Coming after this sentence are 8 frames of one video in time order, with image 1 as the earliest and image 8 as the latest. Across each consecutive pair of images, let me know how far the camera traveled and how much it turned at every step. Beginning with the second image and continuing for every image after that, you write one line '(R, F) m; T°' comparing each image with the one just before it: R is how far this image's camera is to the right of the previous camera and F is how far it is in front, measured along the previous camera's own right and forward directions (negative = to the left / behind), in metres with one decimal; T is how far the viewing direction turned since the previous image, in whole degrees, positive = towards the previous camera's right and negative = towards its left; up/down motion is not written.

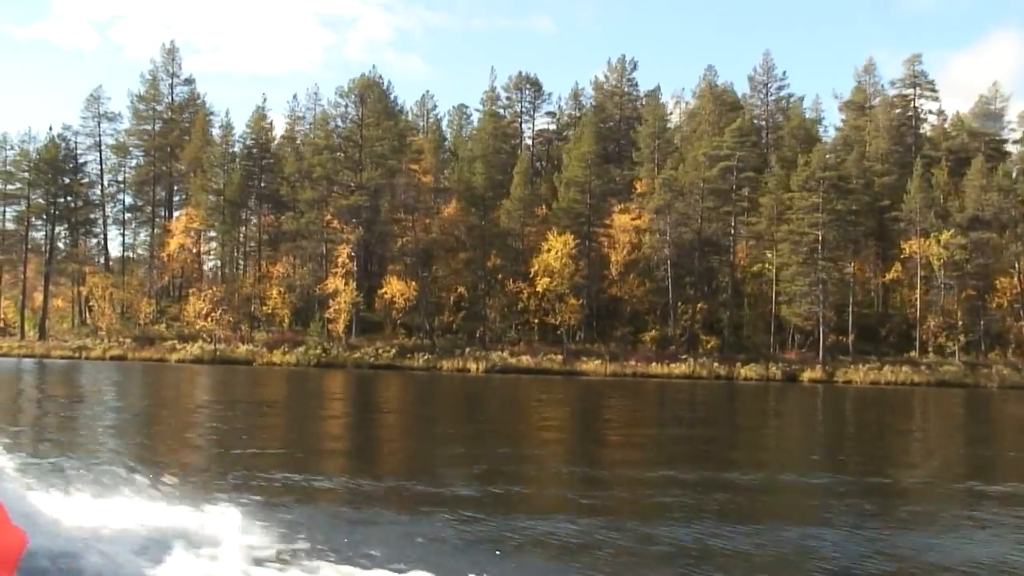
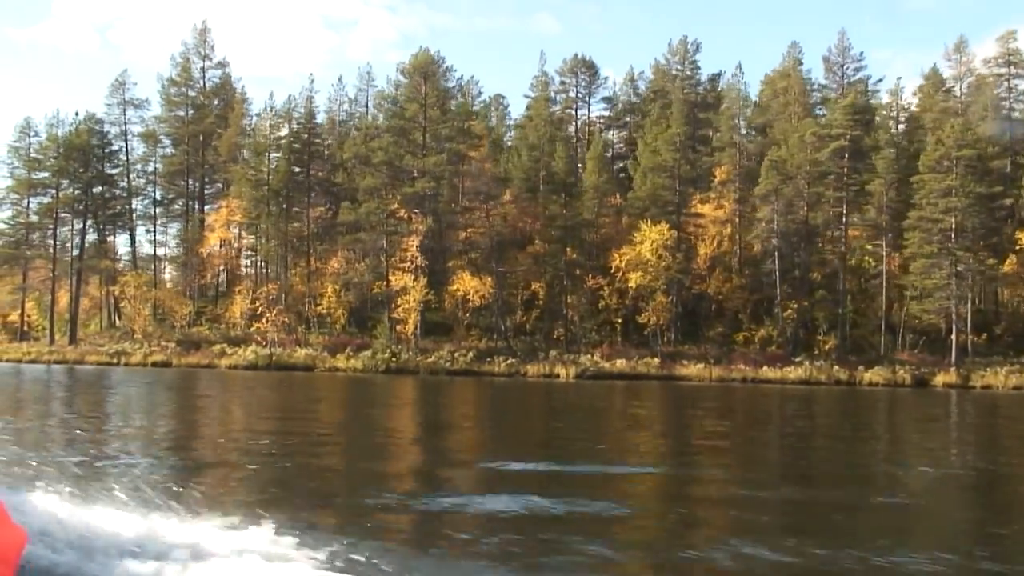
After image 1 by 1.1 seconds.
(-4.3, +5.8) m; 0°
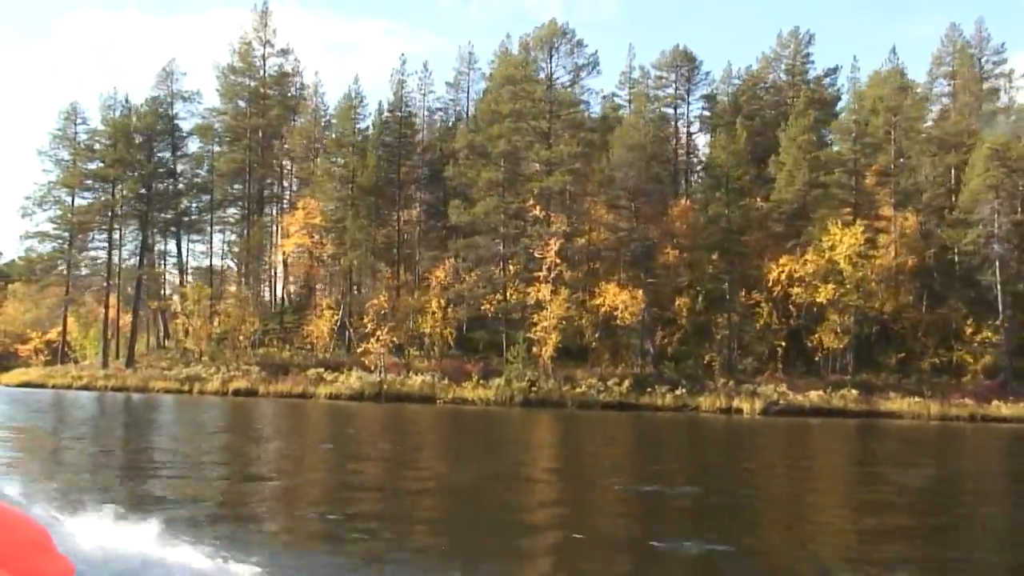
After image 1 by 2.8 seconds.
(-6.5, +8.9) m; 0°
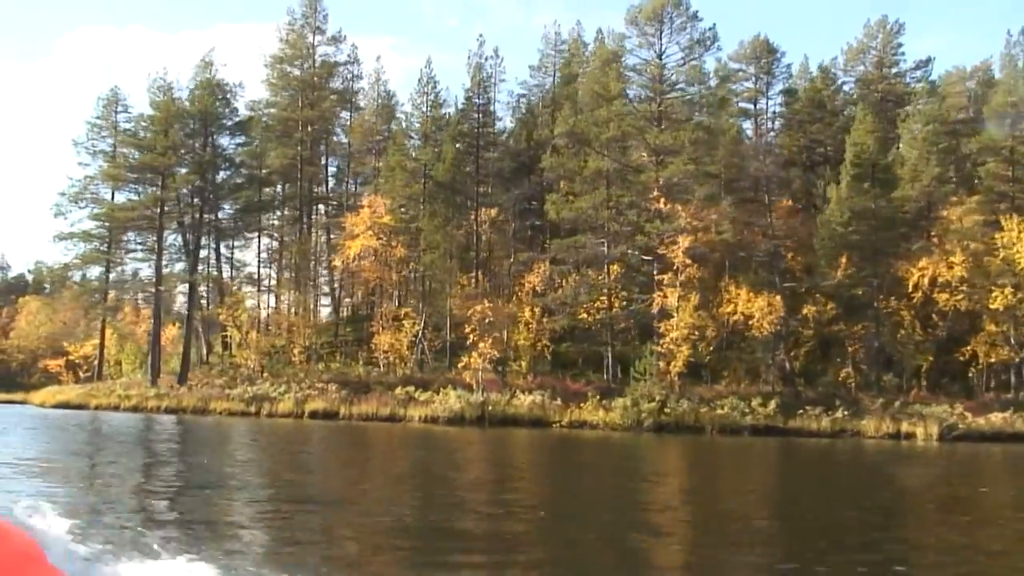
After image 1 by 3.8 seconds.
(-4.1, +5.7) m; 0°
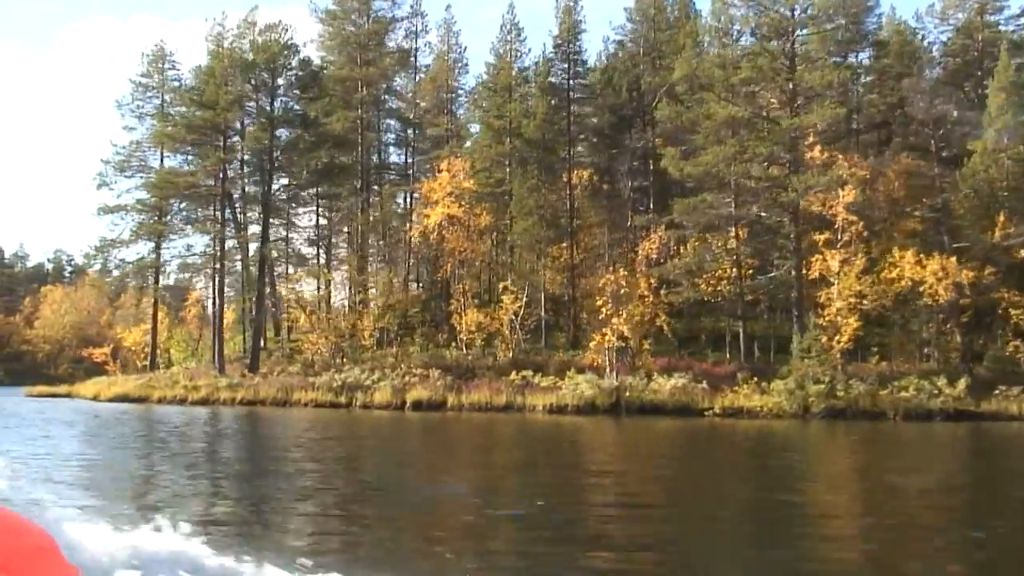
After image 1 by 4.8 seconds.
(-3.6, +5.1) m; -1°
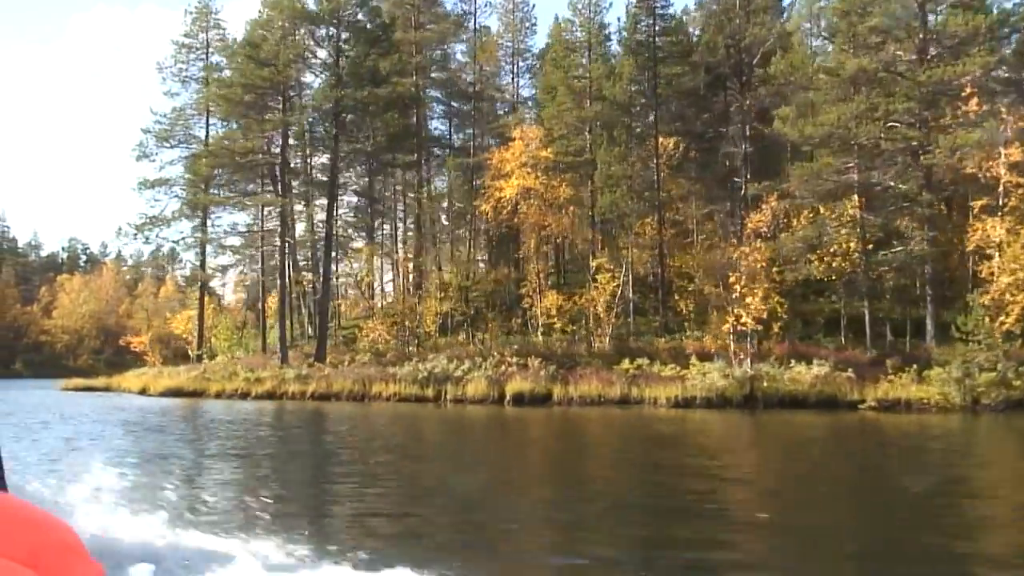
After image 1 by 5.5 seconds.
(-2.7, +3.9) m; 0°
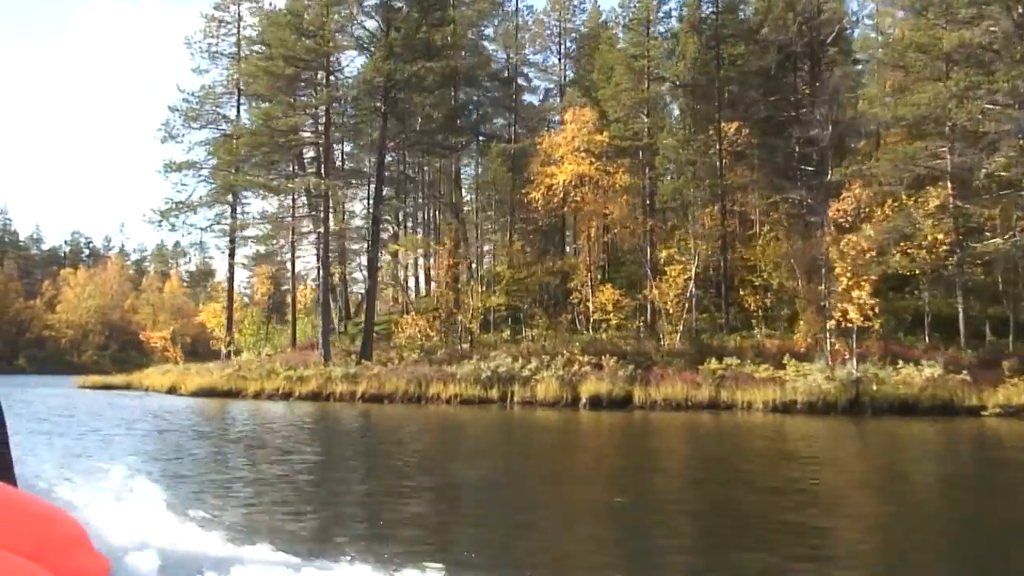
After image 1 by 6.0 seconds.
(-1.8, +2.5) m; 0°
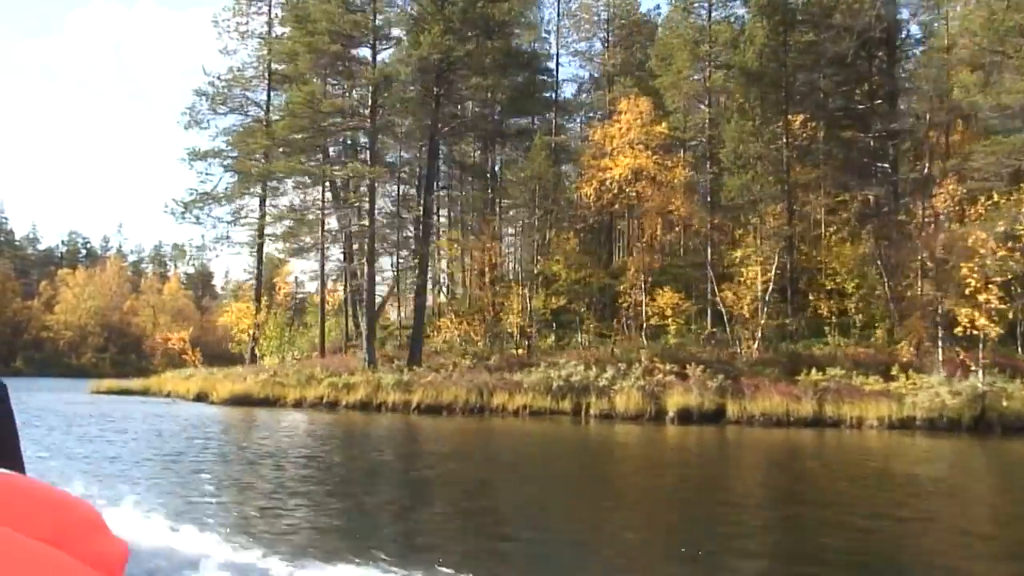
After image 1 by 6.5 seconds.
(-1.8, +2.6) m; 0°
